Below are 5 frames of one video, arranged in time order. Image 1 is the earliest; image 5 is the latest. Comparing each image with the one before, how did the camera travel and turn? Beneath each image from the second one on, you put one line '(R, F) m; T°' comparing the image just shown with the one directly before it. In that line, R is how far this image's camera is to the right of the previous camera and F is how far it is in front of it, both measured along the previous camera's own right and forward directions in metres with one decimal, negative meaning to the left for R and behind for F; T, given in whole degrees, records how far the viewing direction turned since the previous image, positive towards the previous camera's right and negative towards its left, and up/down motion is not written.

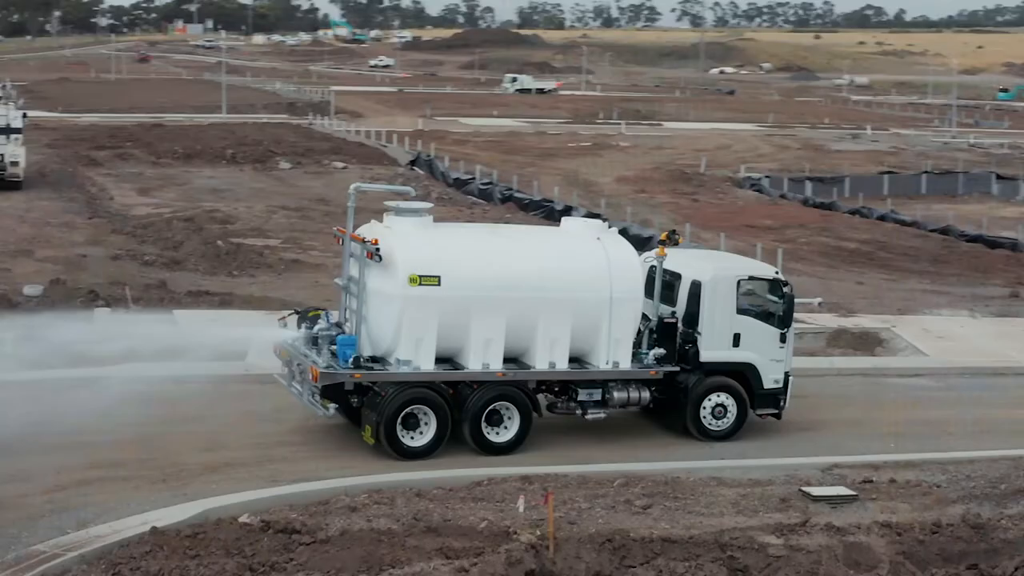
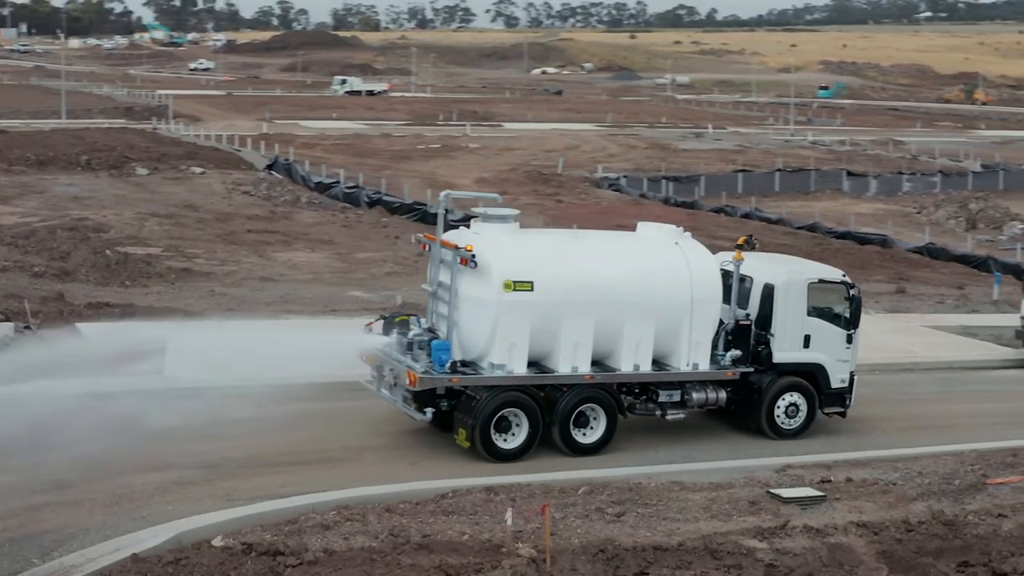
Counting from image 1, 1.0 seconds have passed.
(-1.9, +0.7) m; +6°
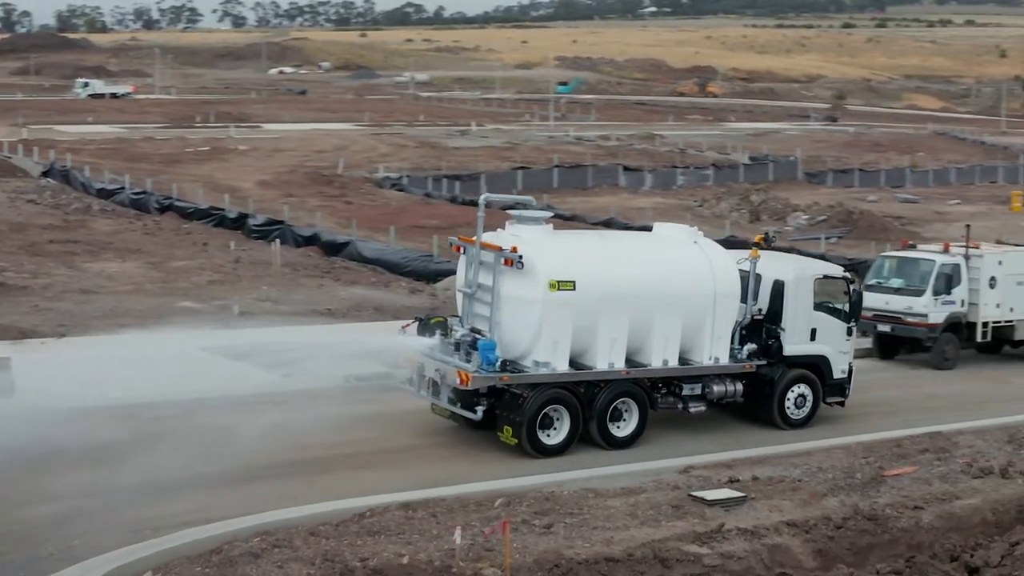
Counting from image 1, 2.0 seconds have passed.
(+3.3, +0.6) m; -6°
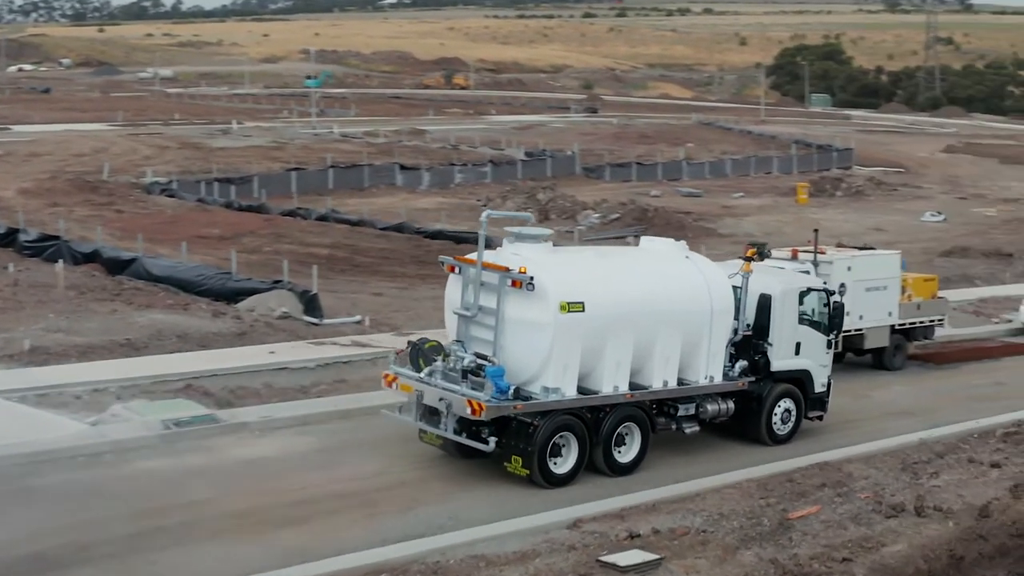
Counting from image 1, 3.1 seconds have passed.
(-0.7, +1.6) m; +7°
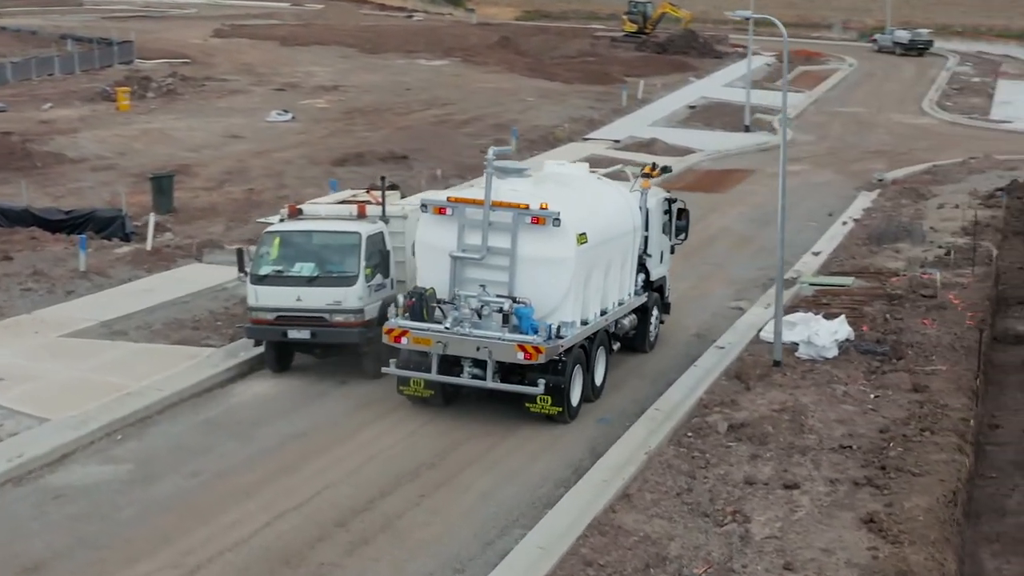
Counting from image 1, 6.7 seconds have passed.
(-1.9, +4.7) m; +23°
